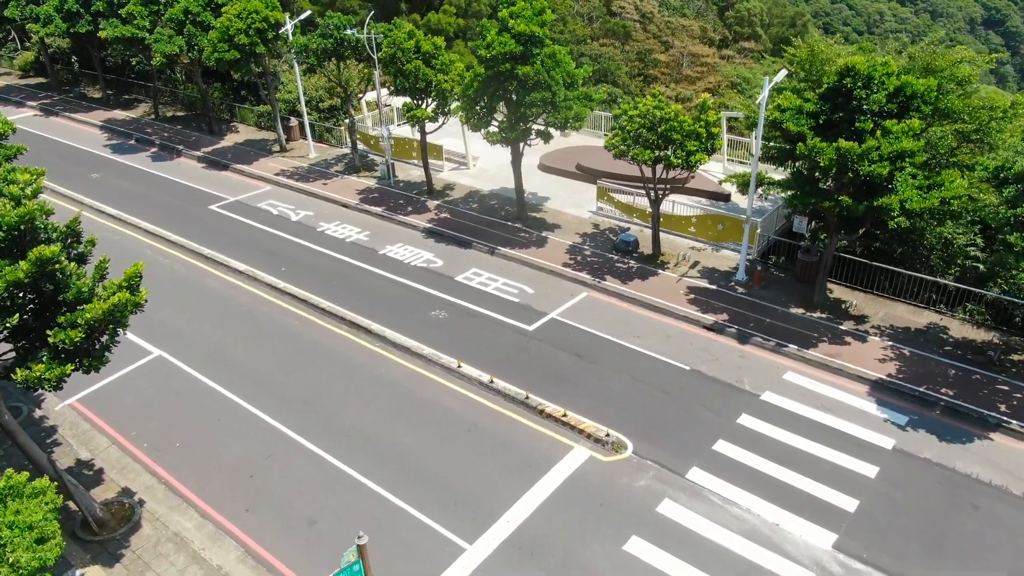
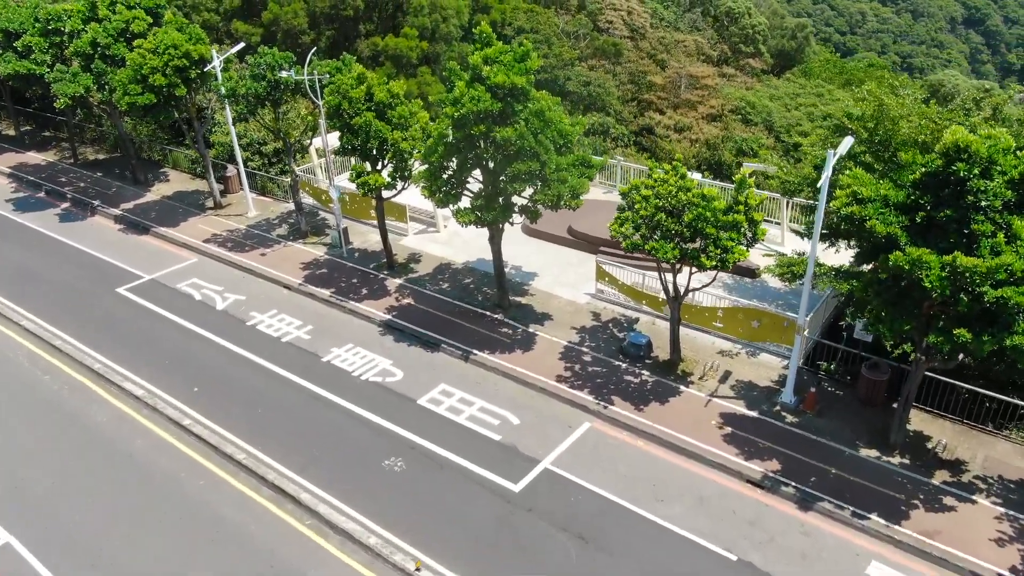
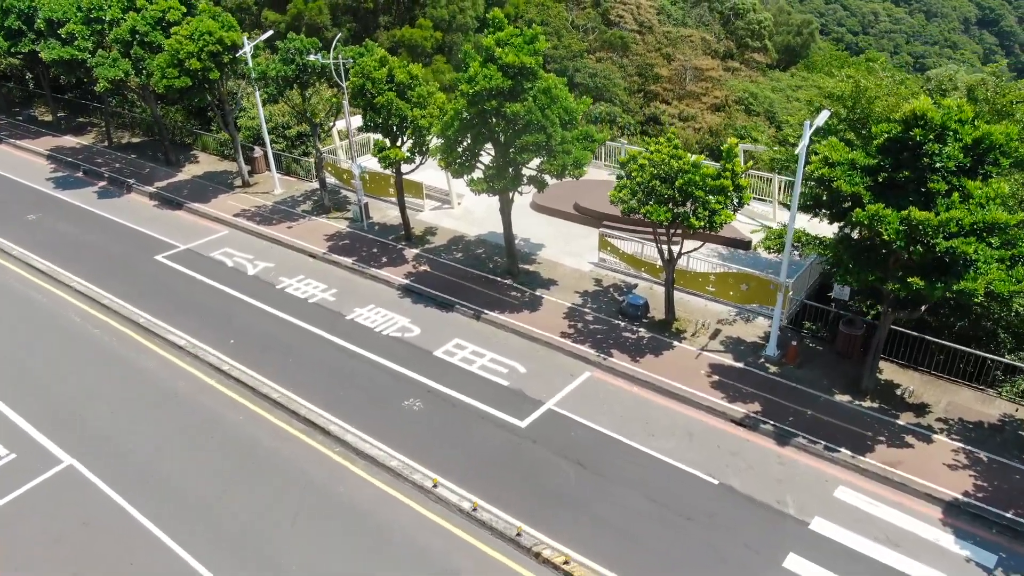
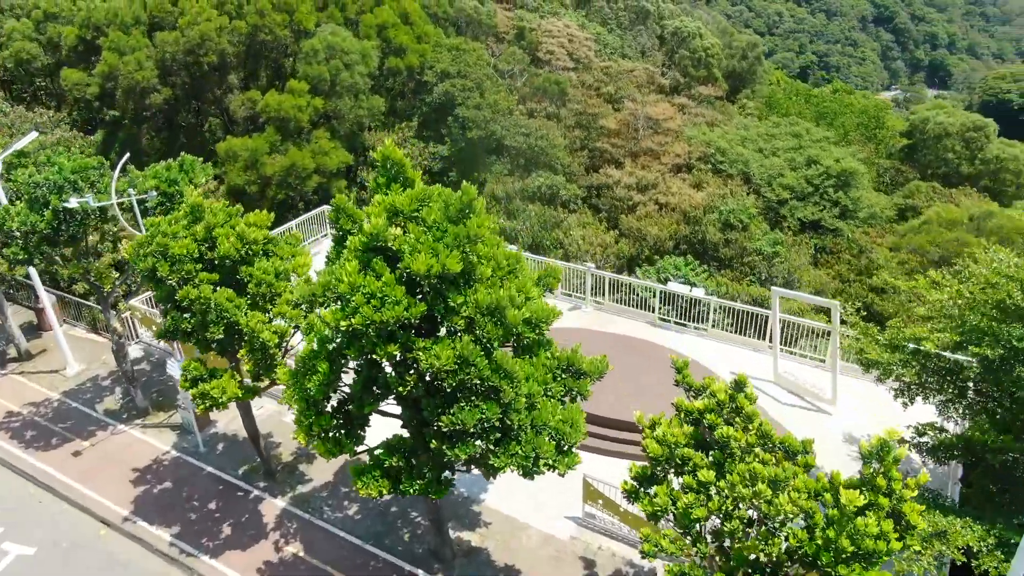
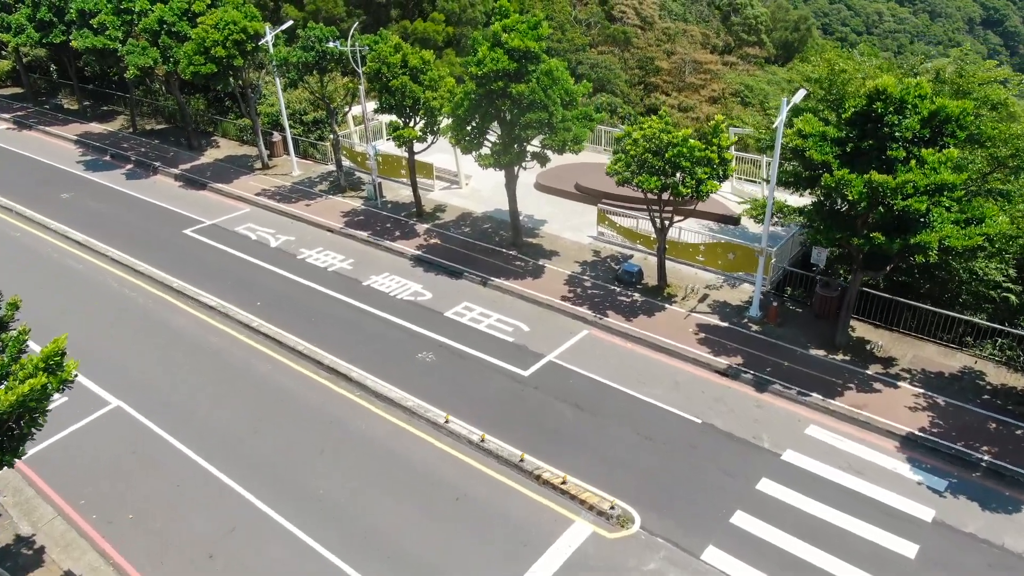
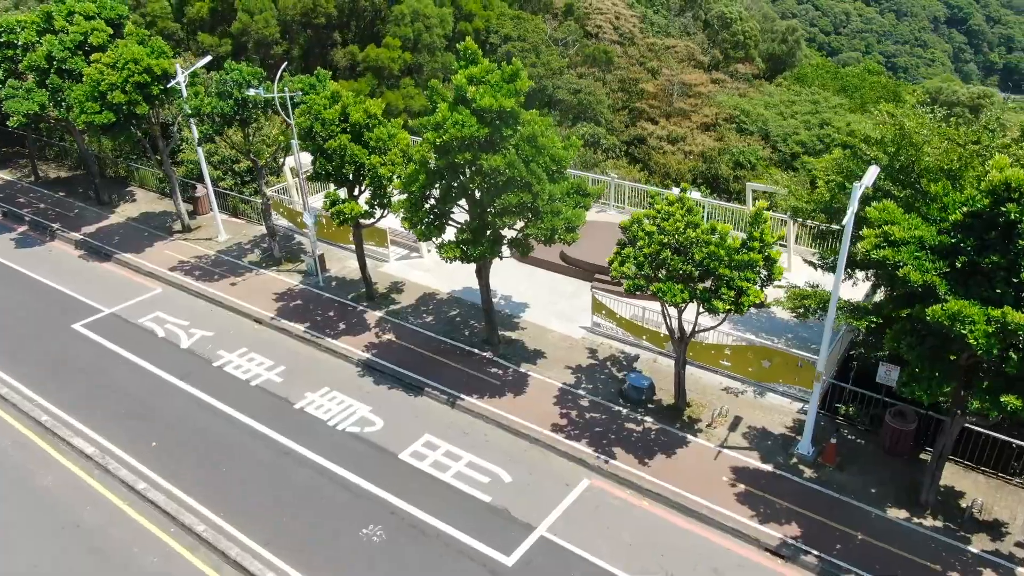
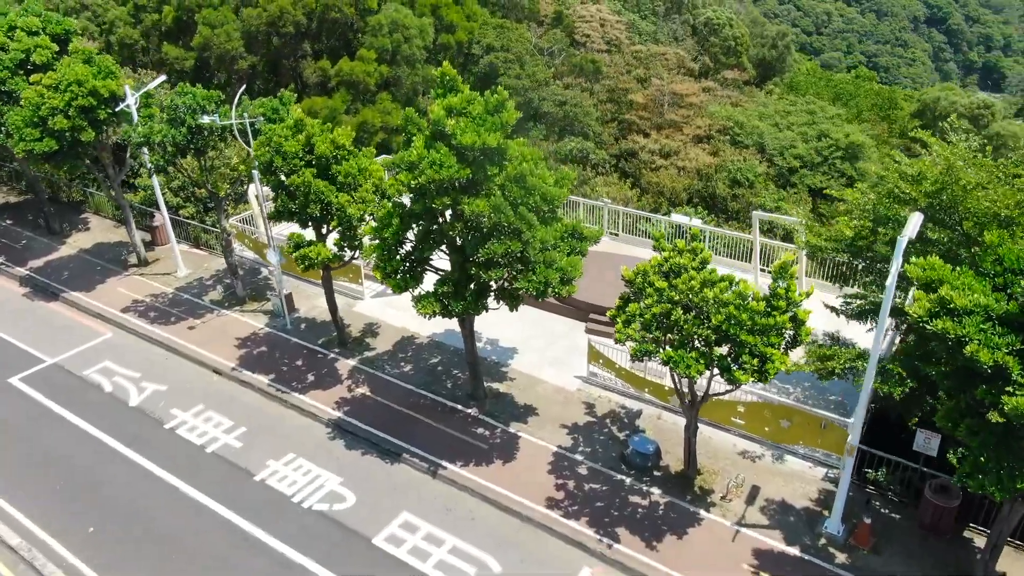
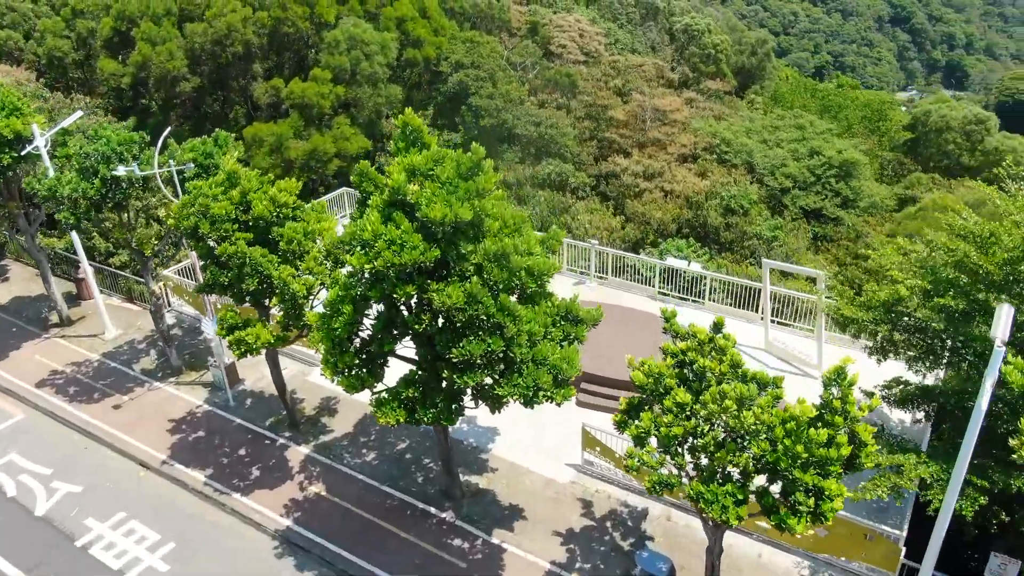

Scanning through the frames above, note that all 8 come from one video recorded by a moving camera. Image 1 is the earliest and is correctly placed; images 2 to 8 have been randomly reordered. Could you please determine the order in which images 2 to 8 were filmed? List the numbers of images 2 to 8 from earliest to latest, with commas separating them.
5, 3, 2, 6, 7, 8, 4
